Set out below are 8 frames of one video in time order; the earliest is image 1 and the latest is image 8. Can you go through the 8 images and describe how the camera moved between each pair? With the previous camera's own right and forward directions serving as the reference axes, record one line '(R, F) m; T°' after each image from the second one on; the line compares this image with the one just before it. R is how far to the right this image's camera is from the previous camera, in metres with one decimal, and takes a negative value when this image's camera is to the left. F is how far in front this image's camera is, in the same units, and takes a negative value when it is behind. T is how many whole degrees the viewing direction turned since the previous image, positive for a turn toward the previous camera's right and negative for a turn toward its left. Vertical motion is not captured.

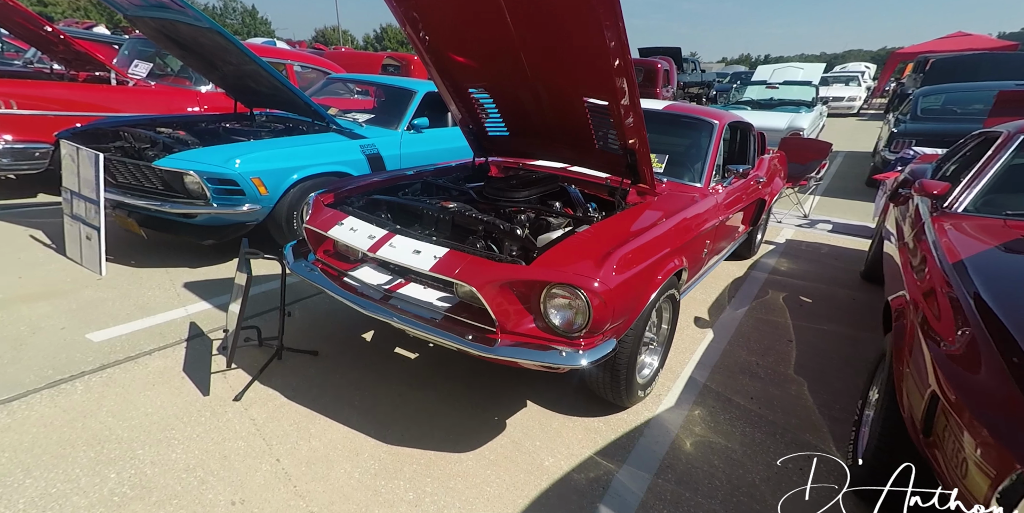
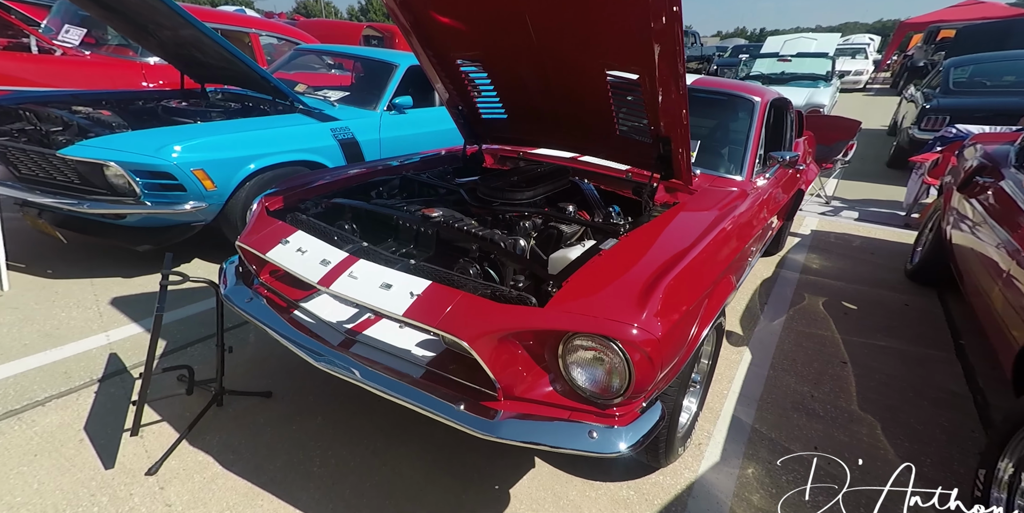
(0.0, +0.5) m; +1°
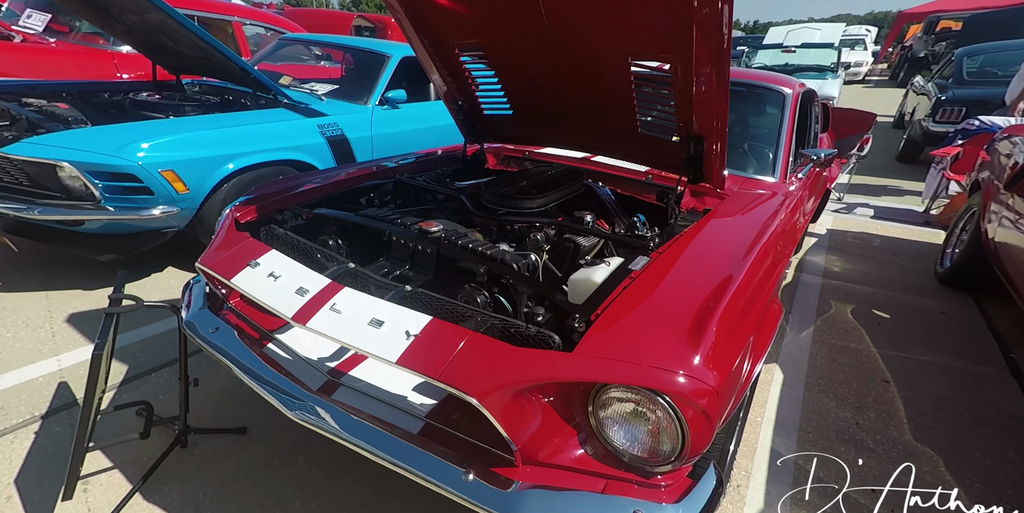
(-0.1, +0.3) m; +1°
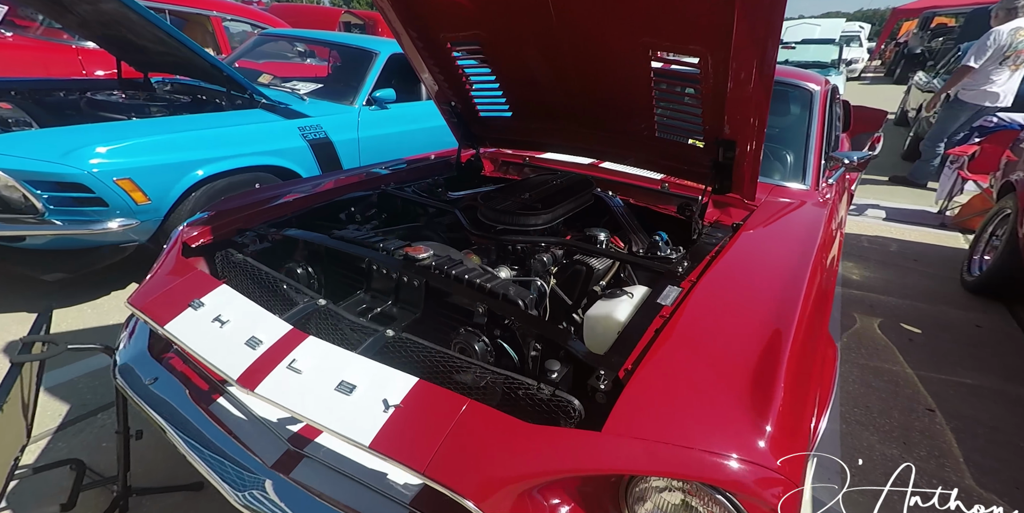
(0.0, +0.3) m; +1°
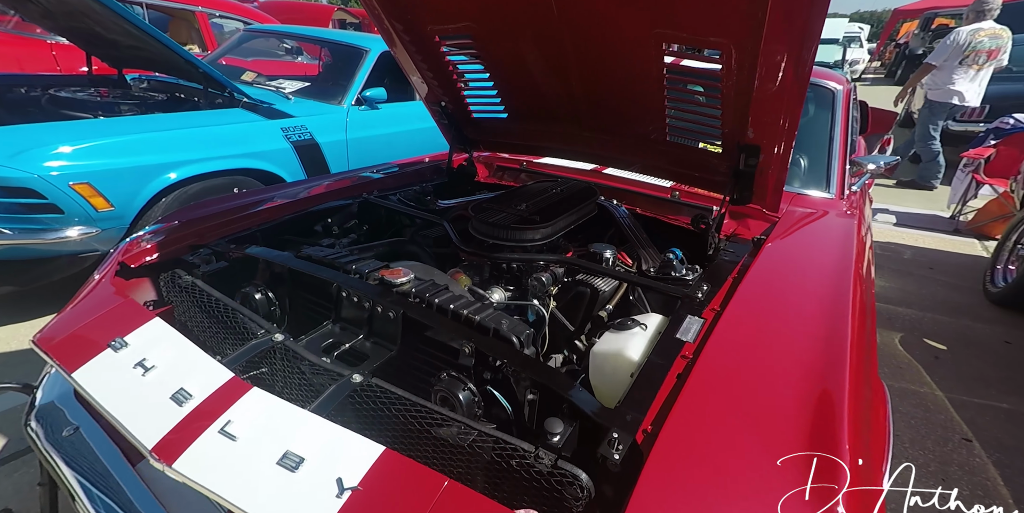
(0.0, +0.2) m; 0°
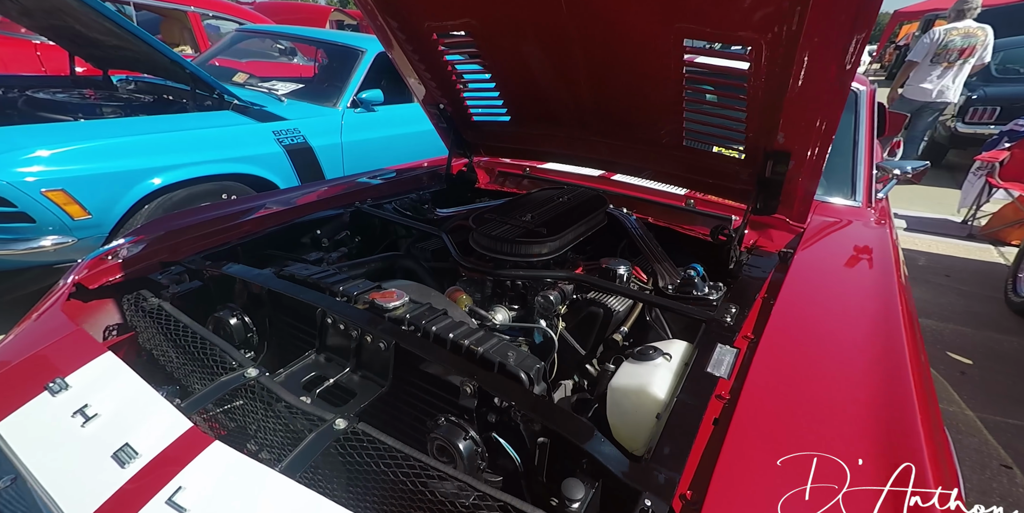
(0.0, +0.1) m; 0°
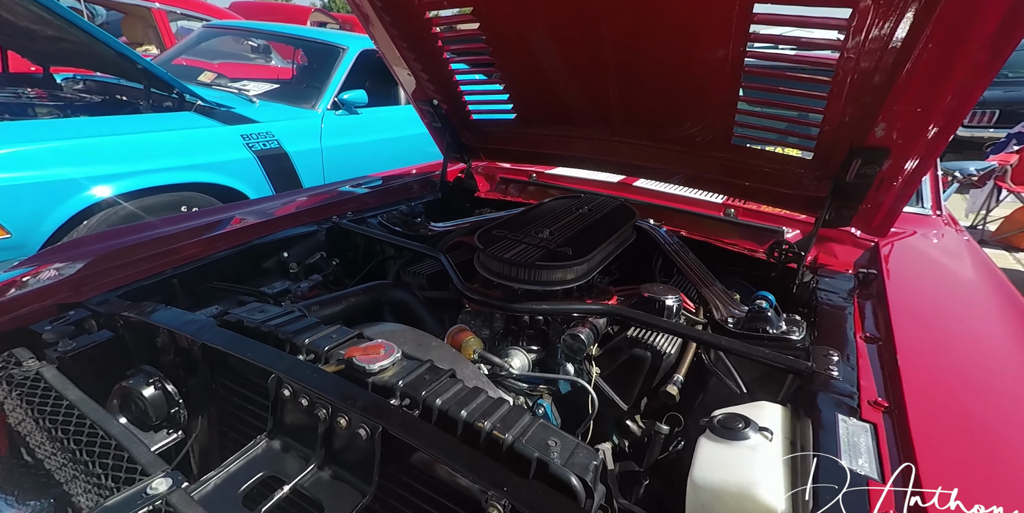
(-0.1, +0.3) m; +2°
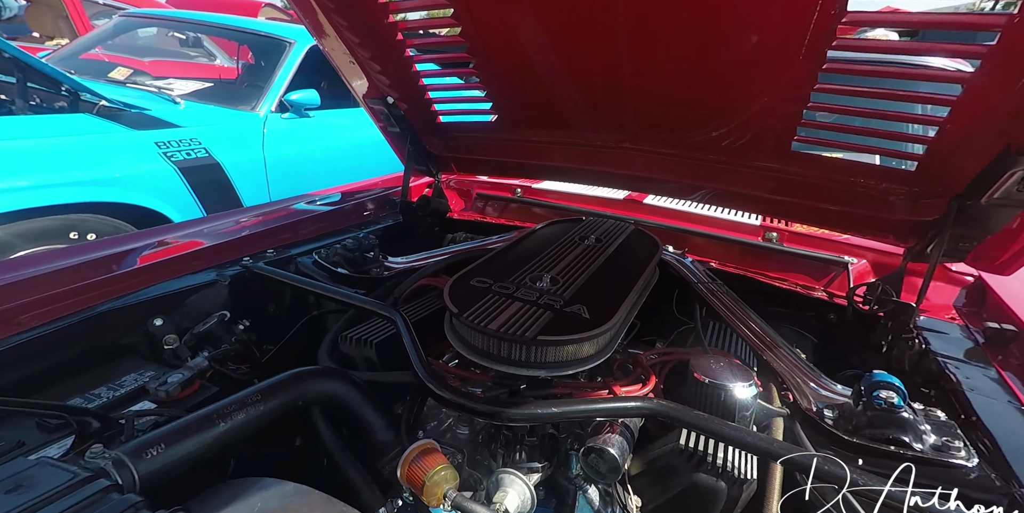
(0.0, +0.4) m; +3°
